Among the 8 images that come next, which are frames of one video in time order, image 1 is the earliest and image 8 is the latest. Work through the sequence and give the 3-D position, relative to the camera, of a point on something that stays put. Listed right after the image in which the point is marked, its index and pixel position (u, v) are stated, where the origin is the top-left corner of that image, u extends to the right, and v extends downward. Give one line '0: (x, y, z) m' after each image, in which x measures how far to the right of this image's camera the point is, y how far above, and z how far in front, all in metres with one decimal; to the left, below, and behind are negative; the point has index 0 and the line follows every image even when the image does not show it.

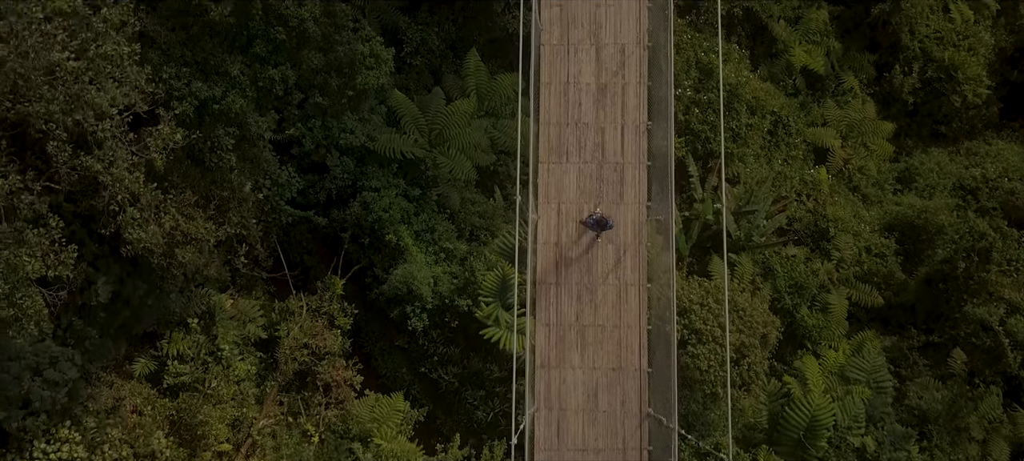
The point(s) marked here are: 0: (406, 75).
0: (-1.4, +1.9, +14.7) m
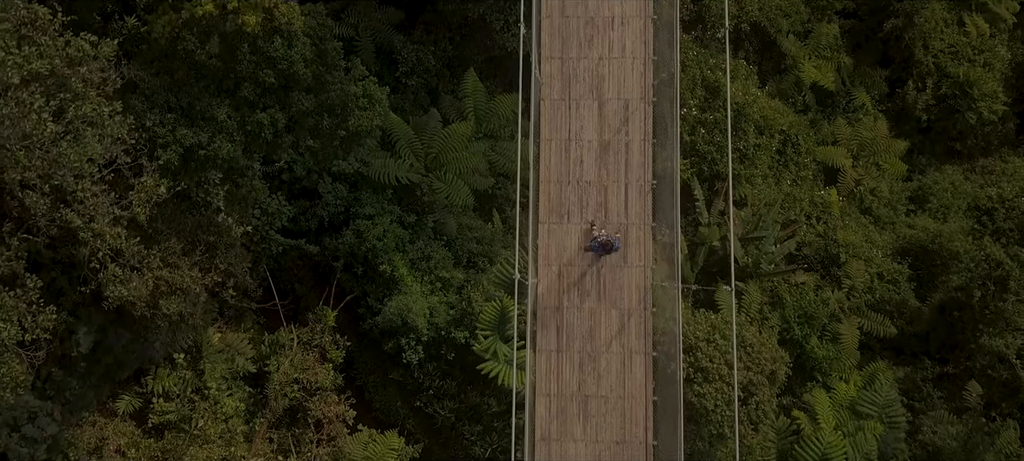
0: (-1.4, +1.6, +14.1) m
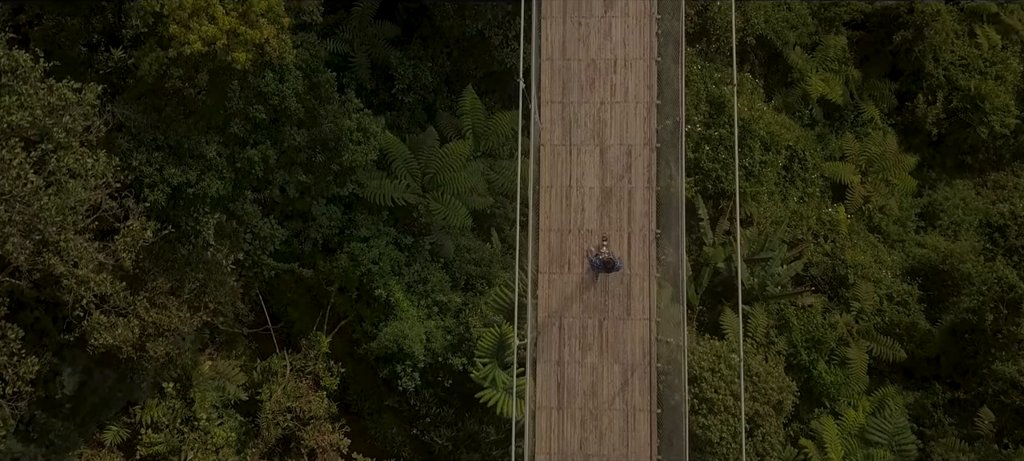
0: (-1.4, +1.4, +13.8) m
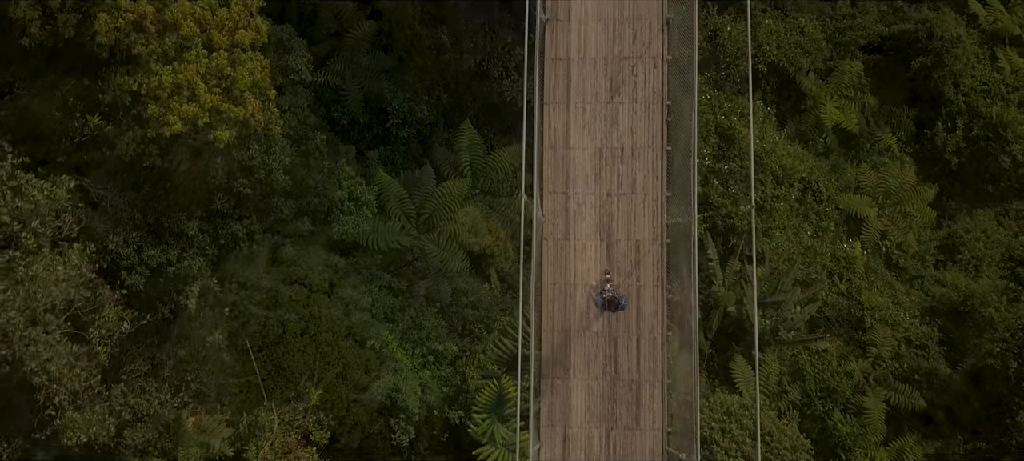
0: (-1.4, +0.9, +13.1) m
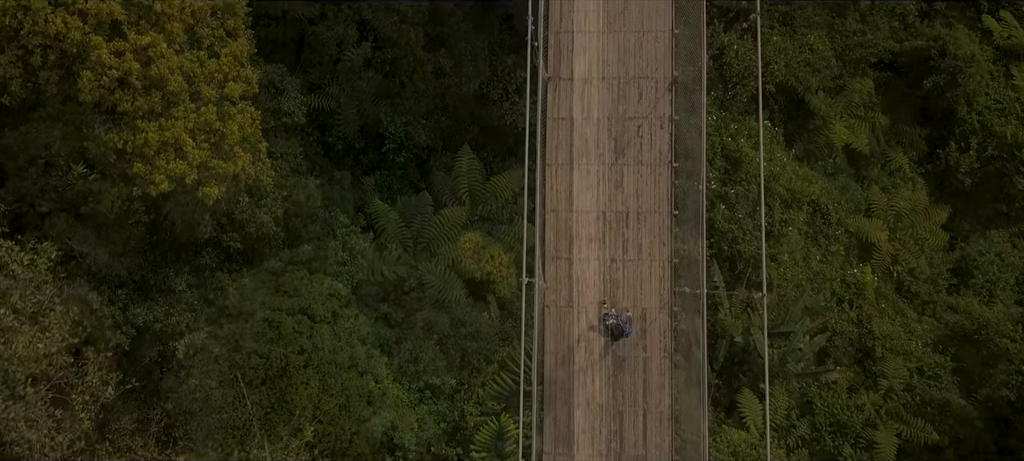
0: (-1.4, +0.6, +12.7) m
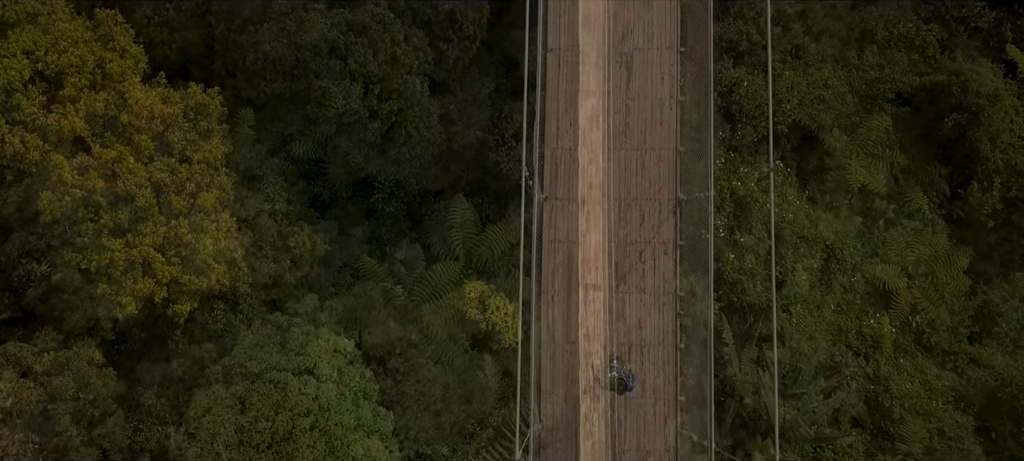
0: (-1.4, +0.1, +12.1) m
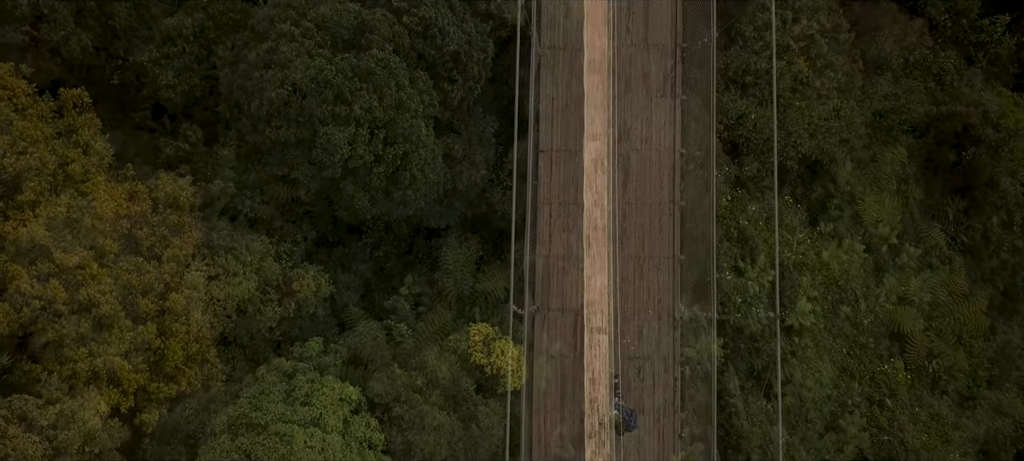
0: (-1.4, -0.5, +11.9) m
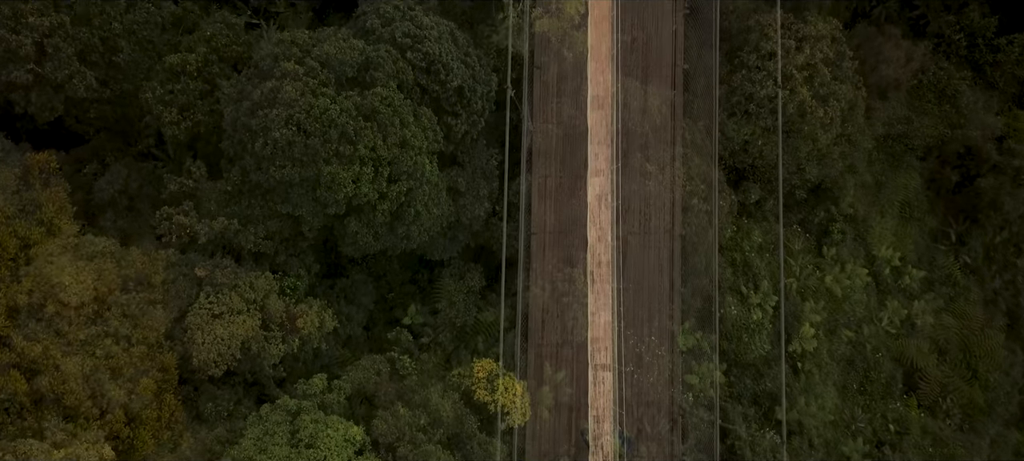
0: (-1.4, -0.9, +11.8) m
